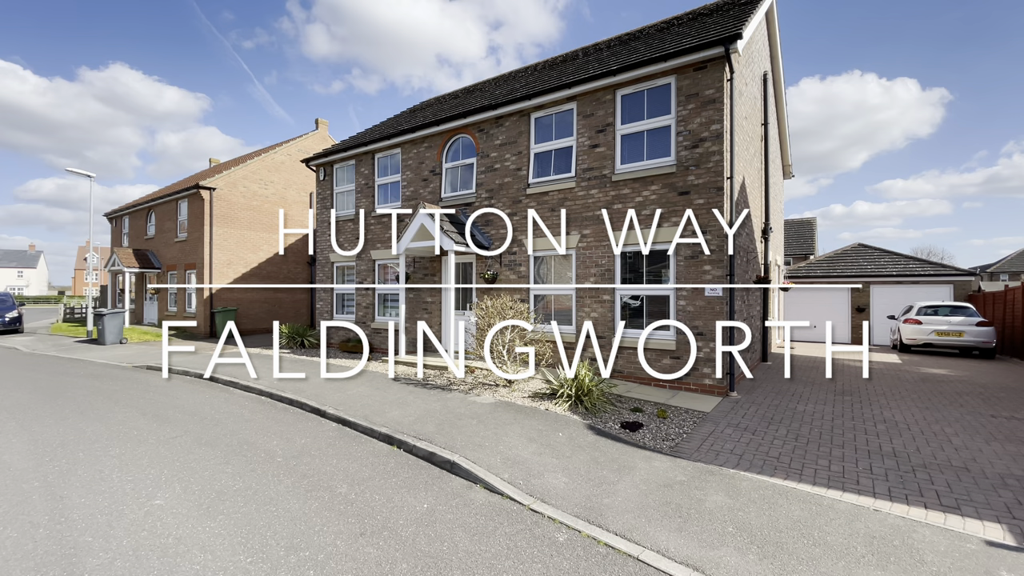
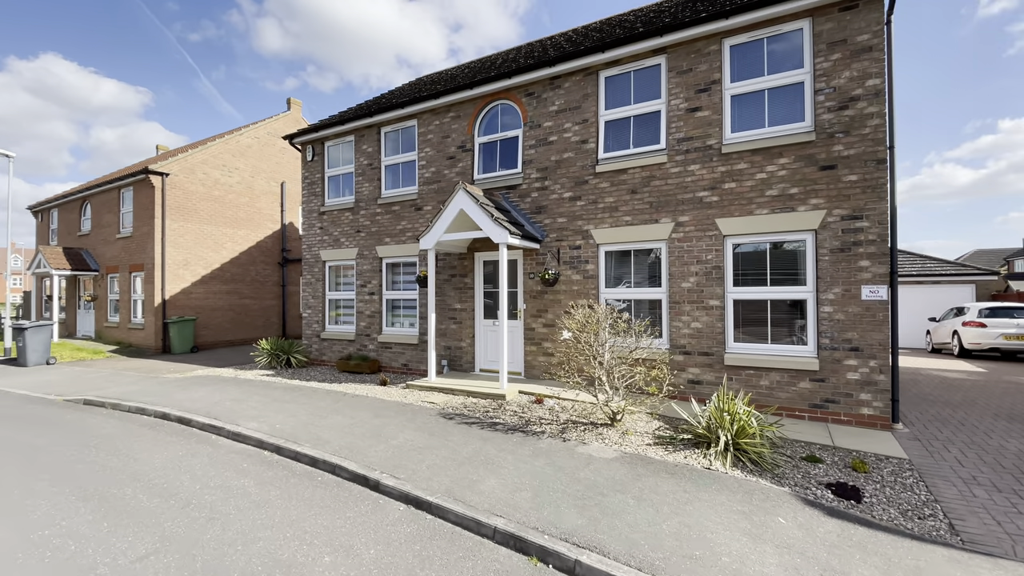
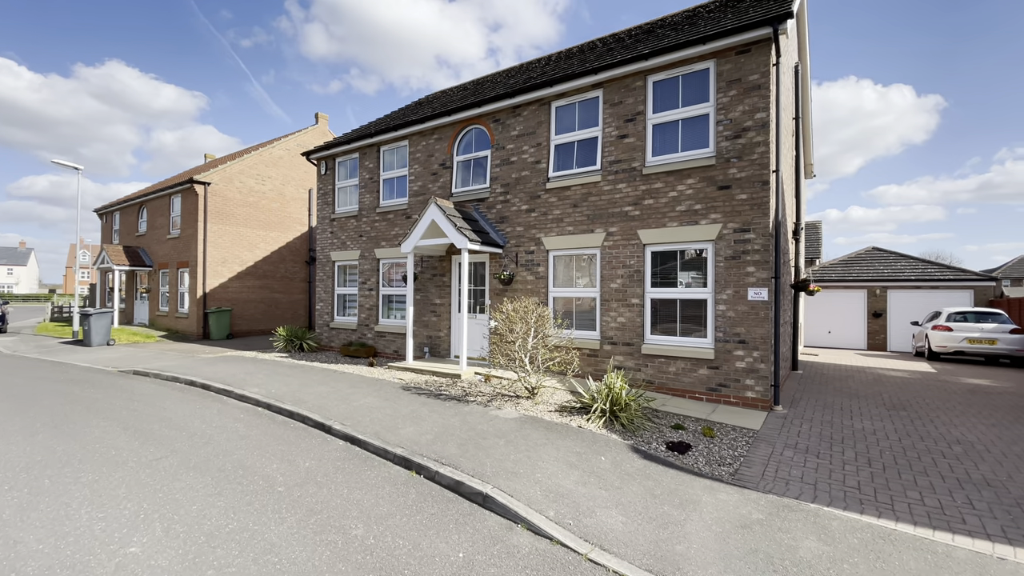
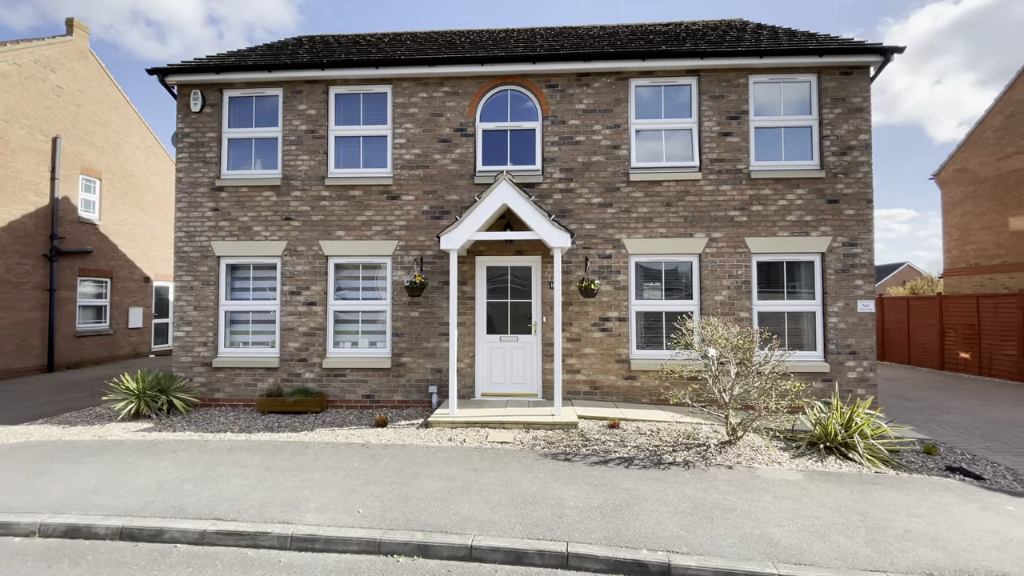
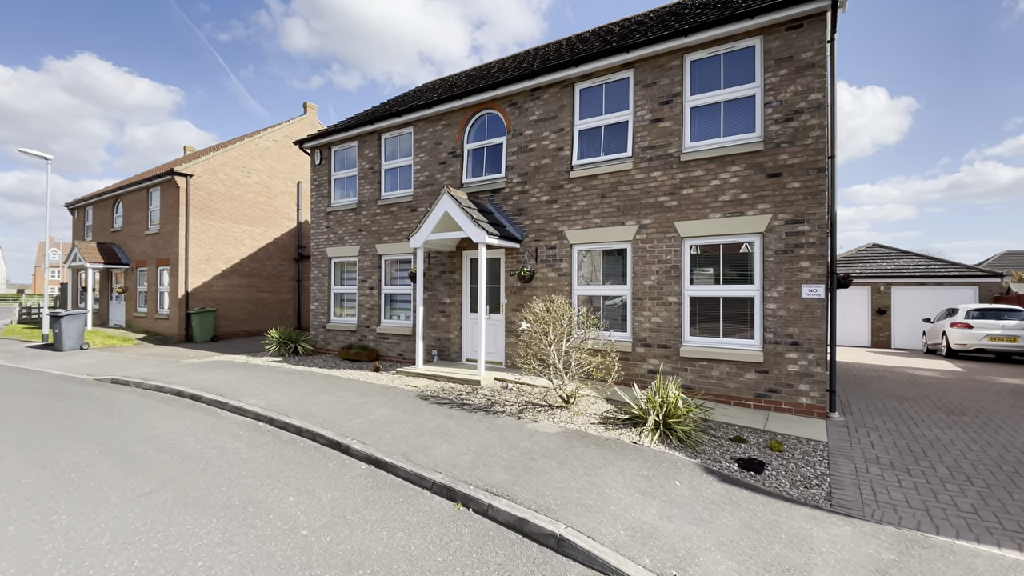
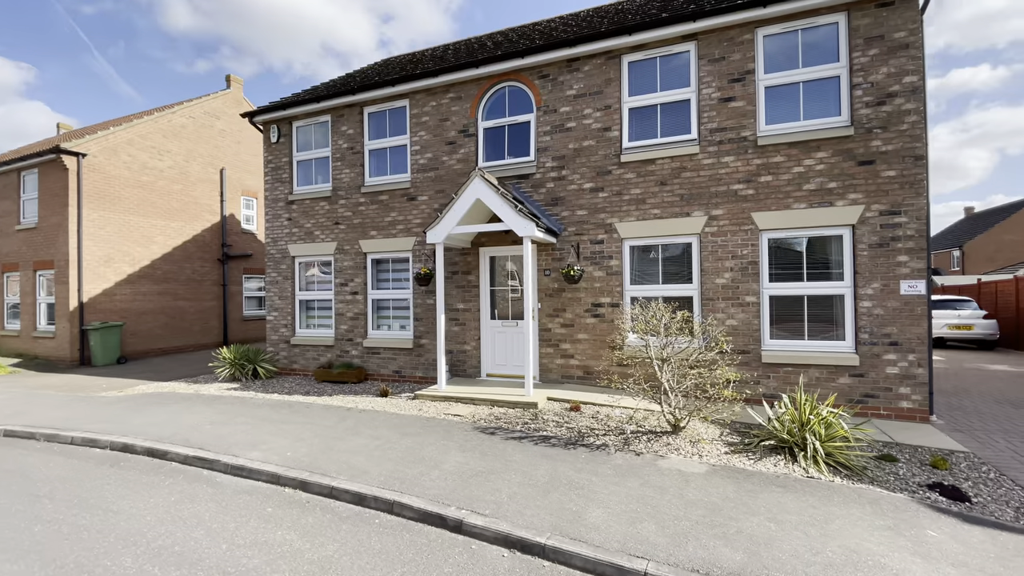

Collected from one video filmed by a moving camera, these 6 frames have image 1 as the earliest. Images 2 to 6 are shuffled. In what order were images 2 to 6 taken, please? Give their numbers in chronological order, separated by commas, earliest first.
3, 5, 2, 6, 4
